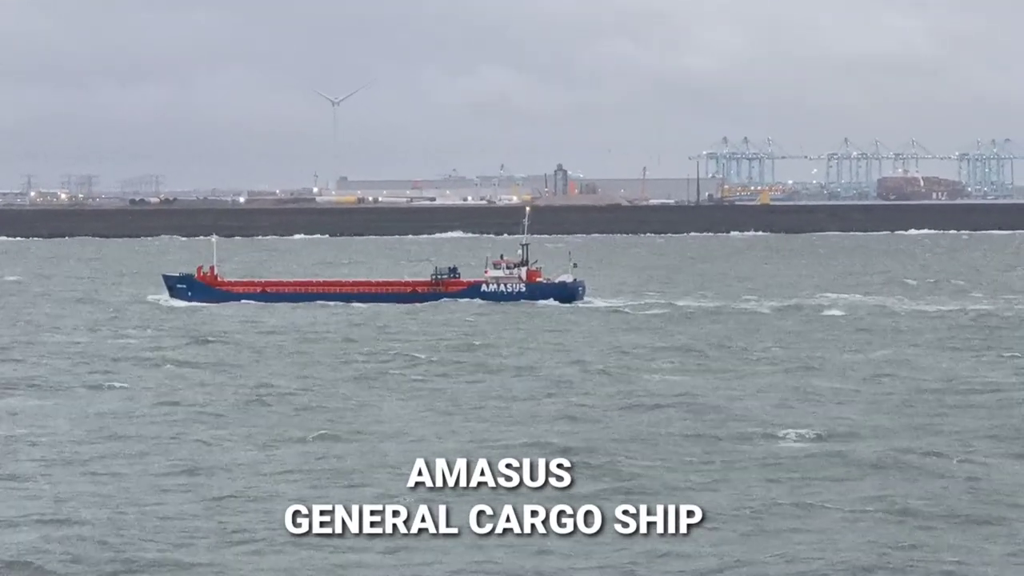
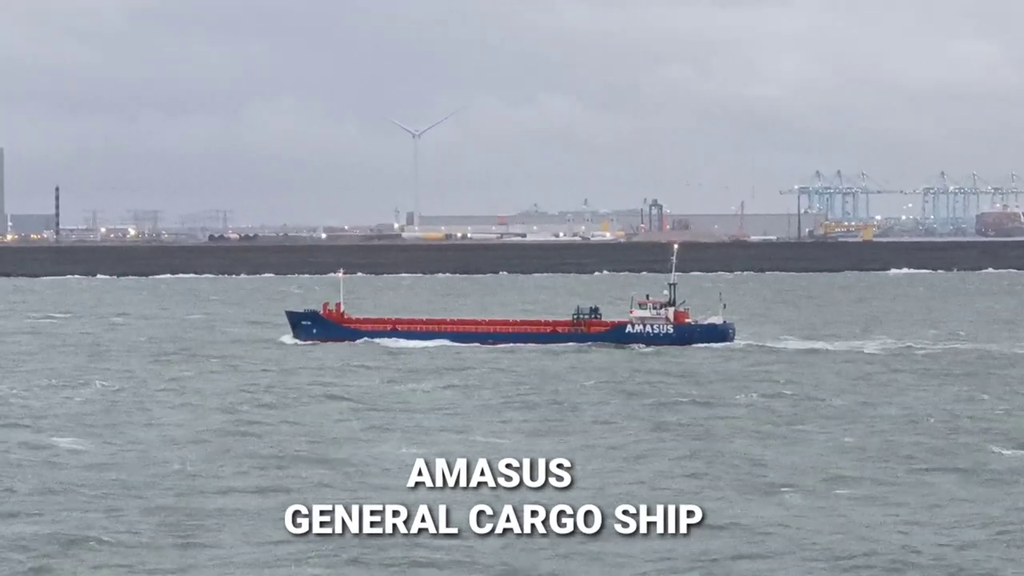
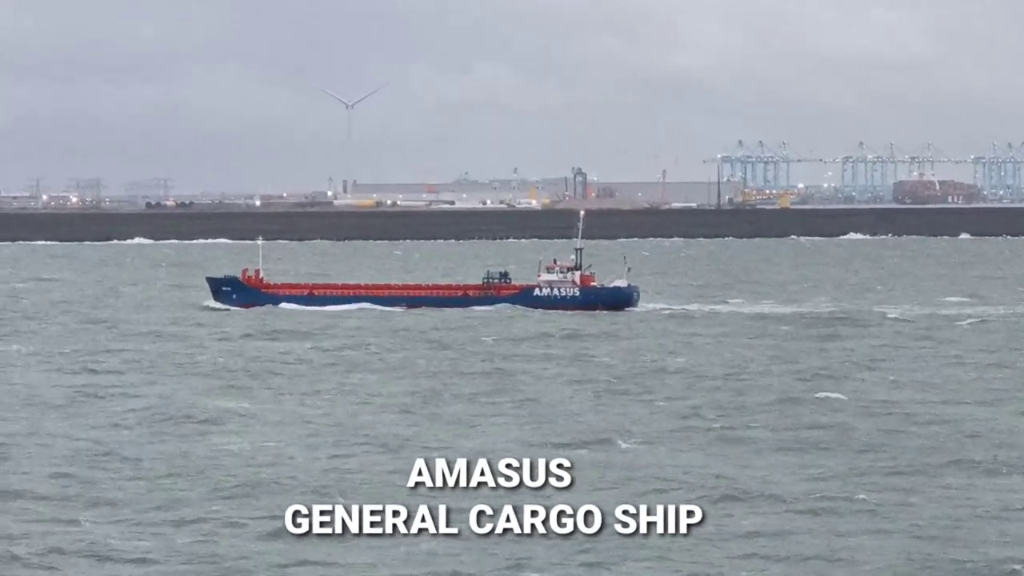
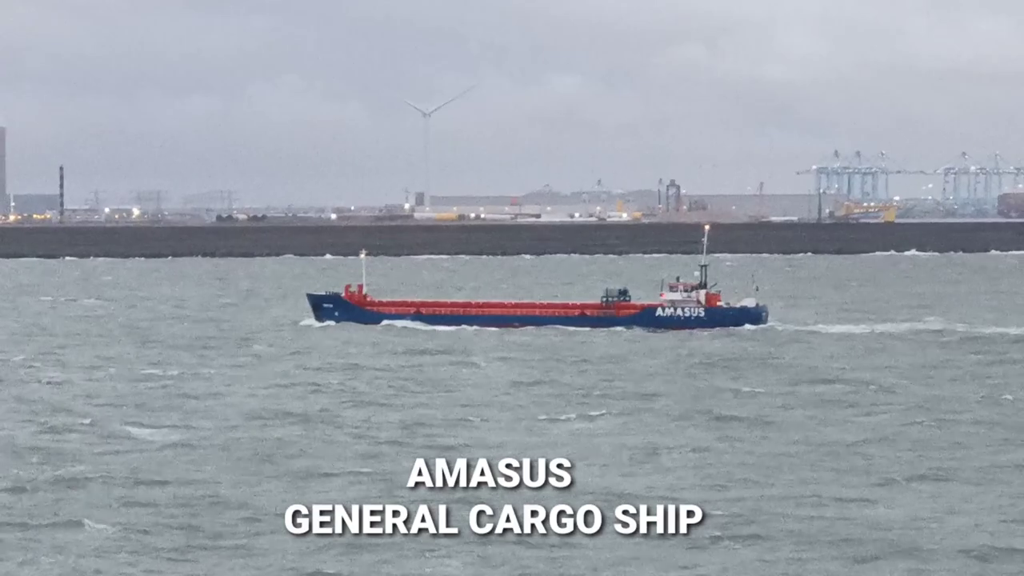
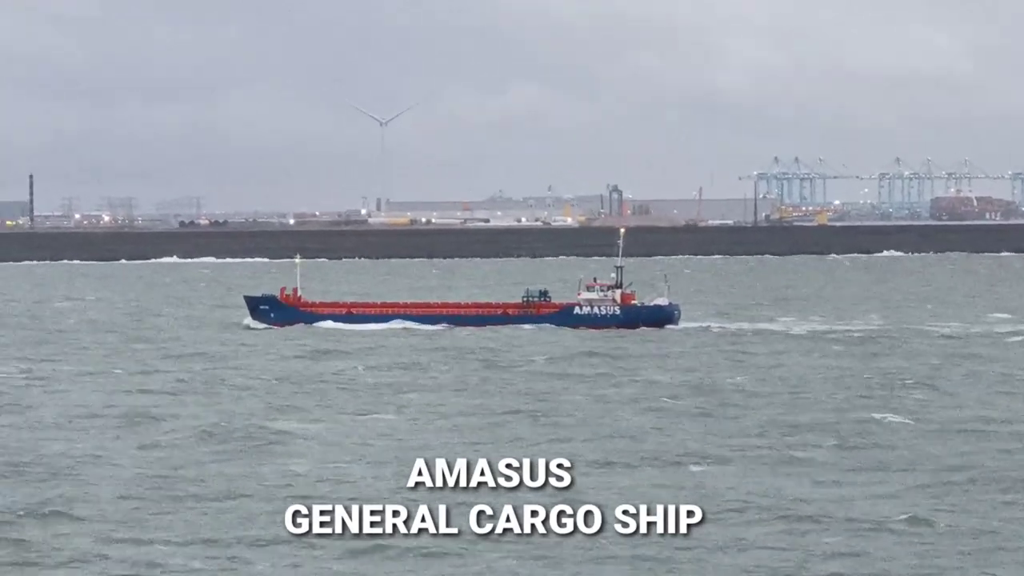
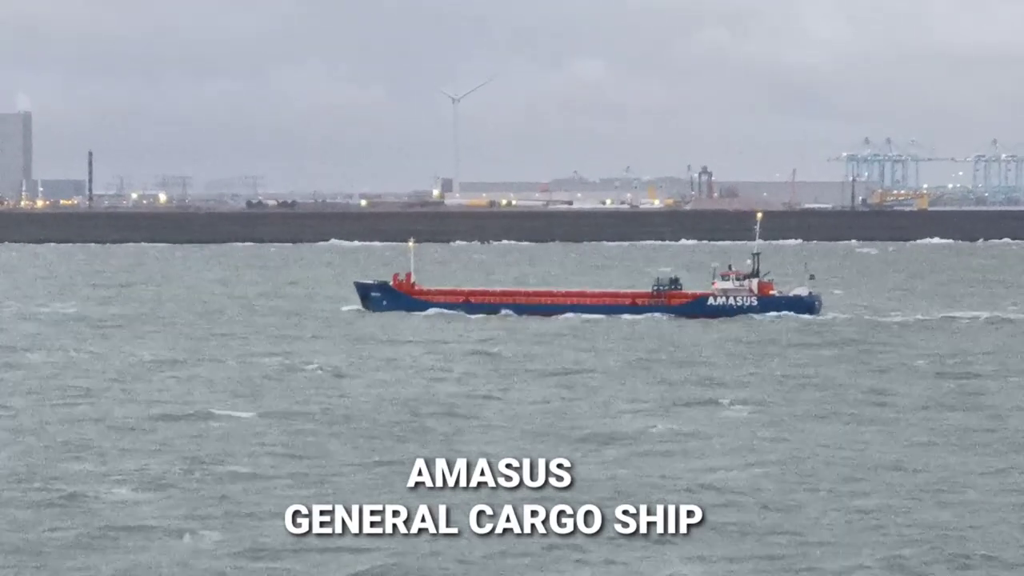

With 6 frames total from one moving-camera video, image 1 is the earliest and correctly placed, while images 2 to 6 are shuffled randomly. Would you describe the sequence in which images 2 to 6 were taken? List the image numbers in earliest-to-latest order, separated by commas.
3, 5, 2, 4, 6
